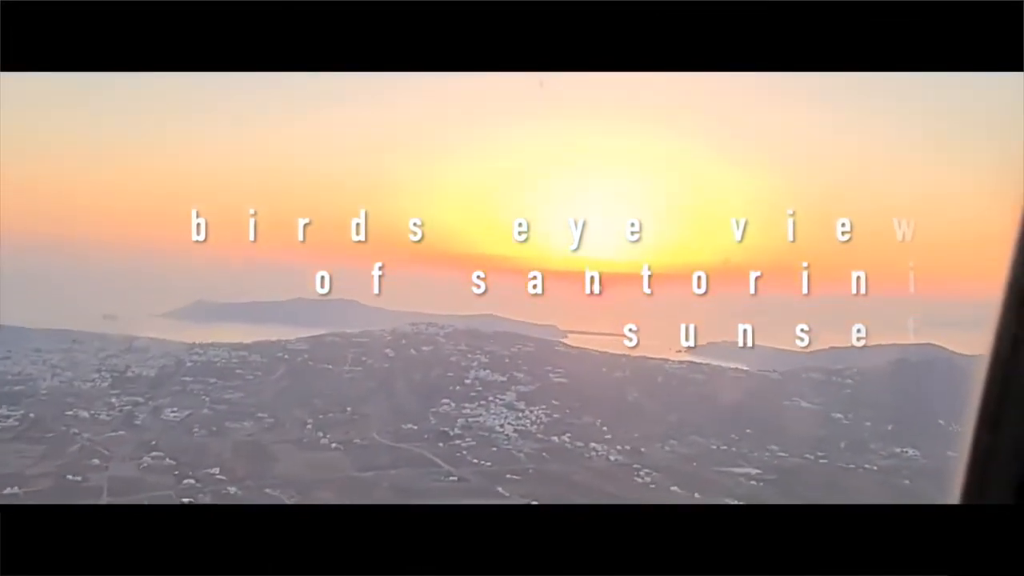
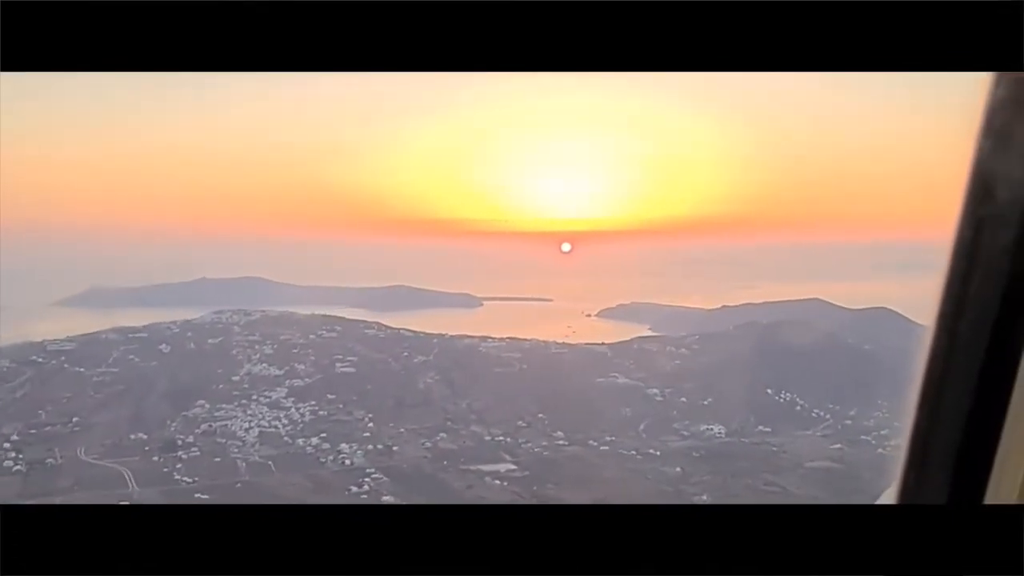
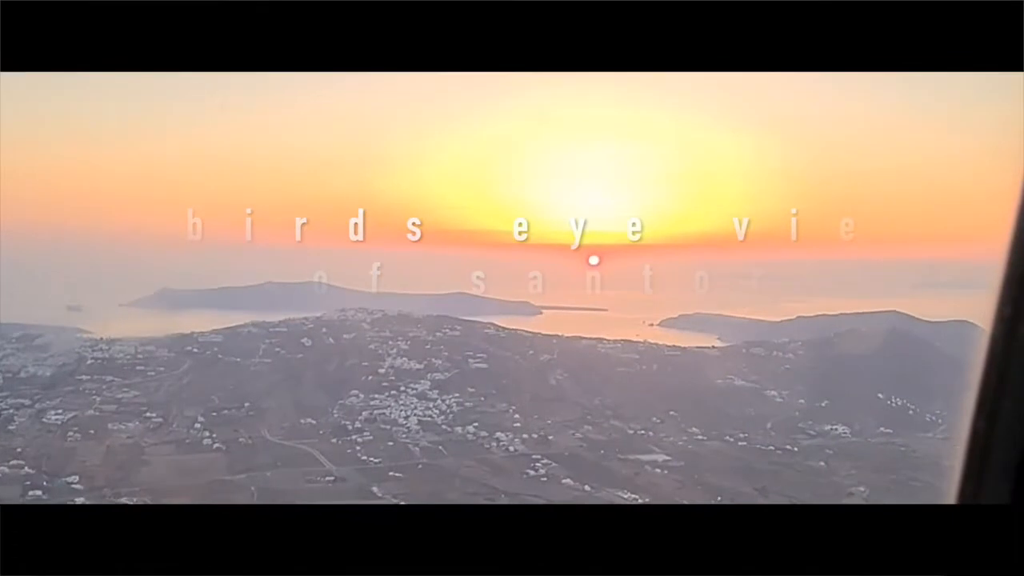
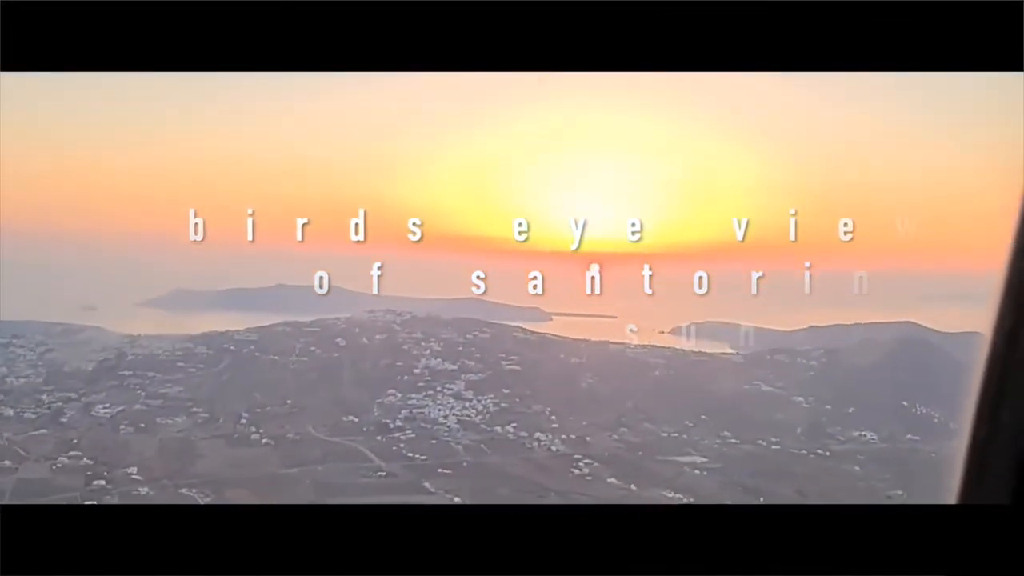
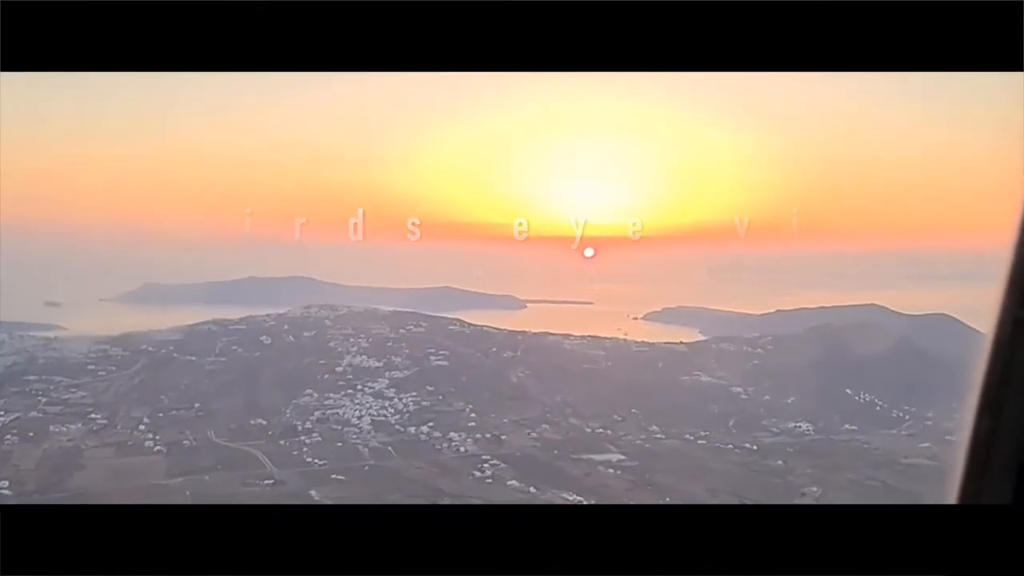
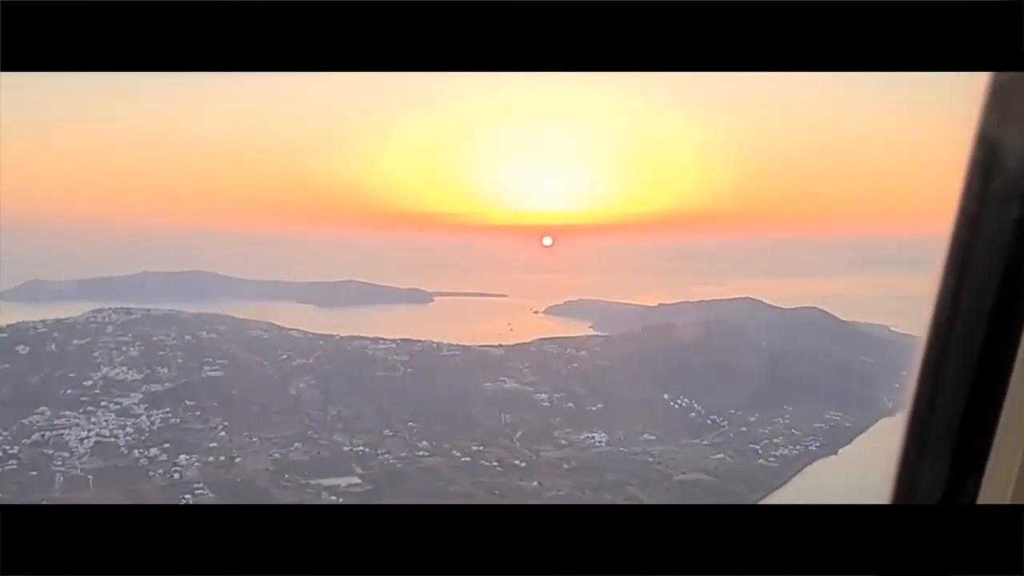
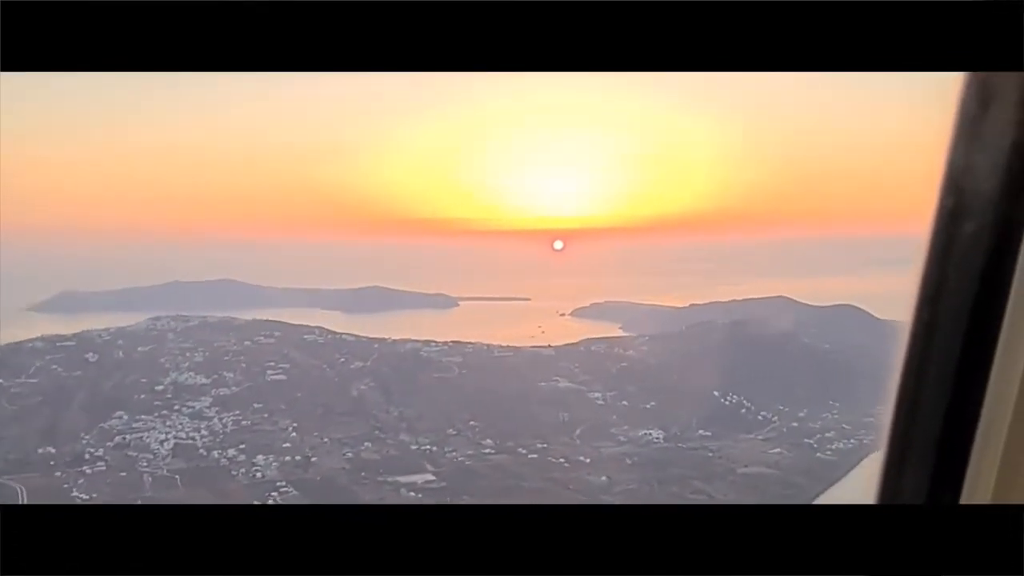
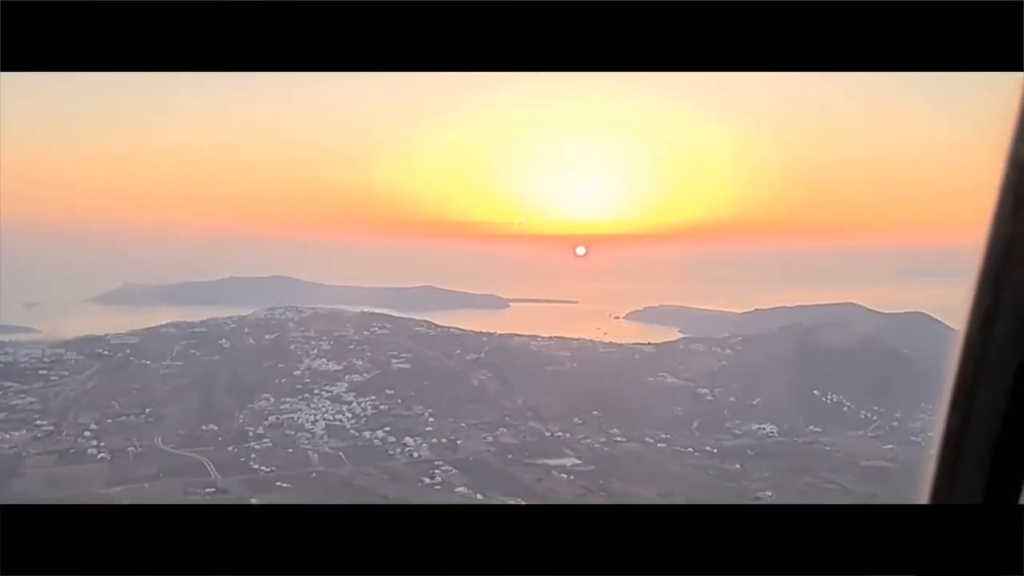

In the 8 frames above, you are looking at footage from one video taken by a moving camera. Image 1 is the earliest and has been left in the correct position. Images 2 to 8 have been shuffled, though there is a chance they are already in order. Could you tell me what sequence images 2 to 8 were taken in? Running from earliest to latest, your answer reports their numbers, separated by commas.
4, 3, 5, 8, 2, 7, 6
